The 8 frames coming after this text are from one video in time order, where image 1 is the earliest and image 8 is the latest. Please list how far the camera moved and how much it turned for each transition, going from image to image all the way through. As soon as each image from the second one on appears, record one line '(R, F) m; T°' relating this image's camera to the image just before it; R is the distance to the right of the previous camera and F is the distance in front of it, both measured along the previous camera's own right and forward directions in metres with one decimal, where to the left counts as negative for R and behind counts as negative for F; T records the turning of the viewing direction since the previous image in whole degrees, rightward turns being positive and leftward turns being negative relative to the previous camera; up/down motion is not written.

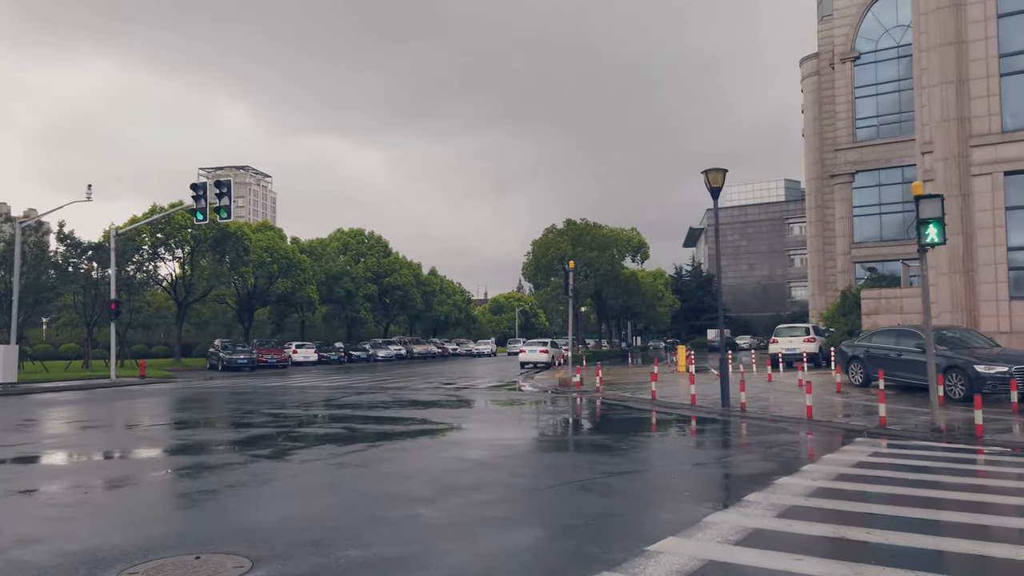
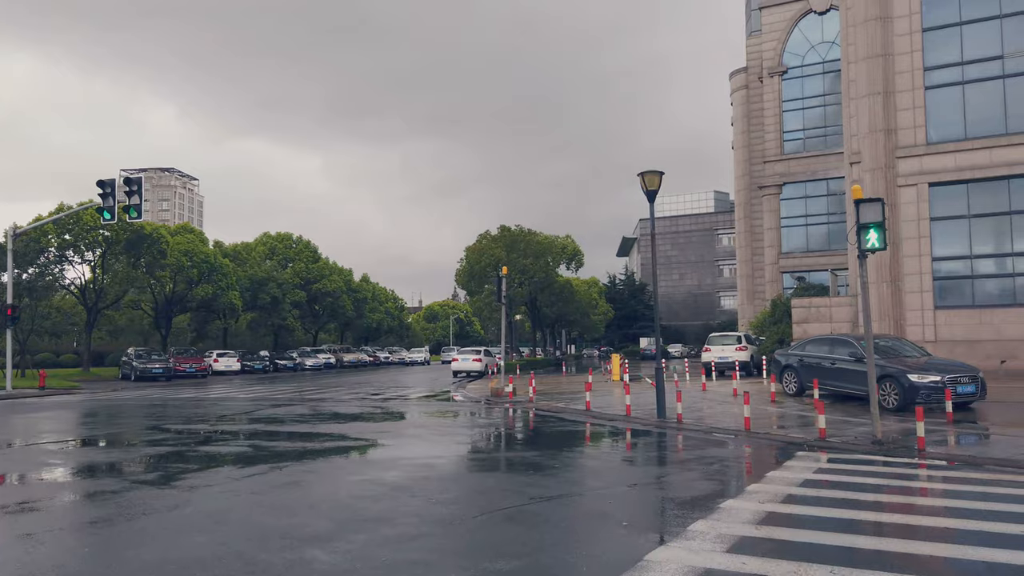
(+0.1, +0.8) m; +5°
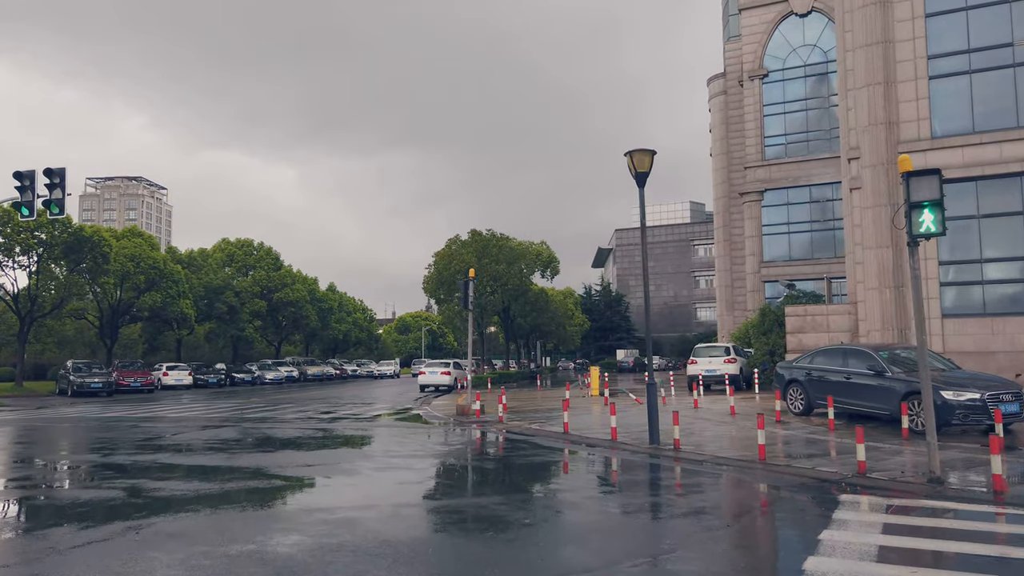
(+0.2, +2.4) m; +2°
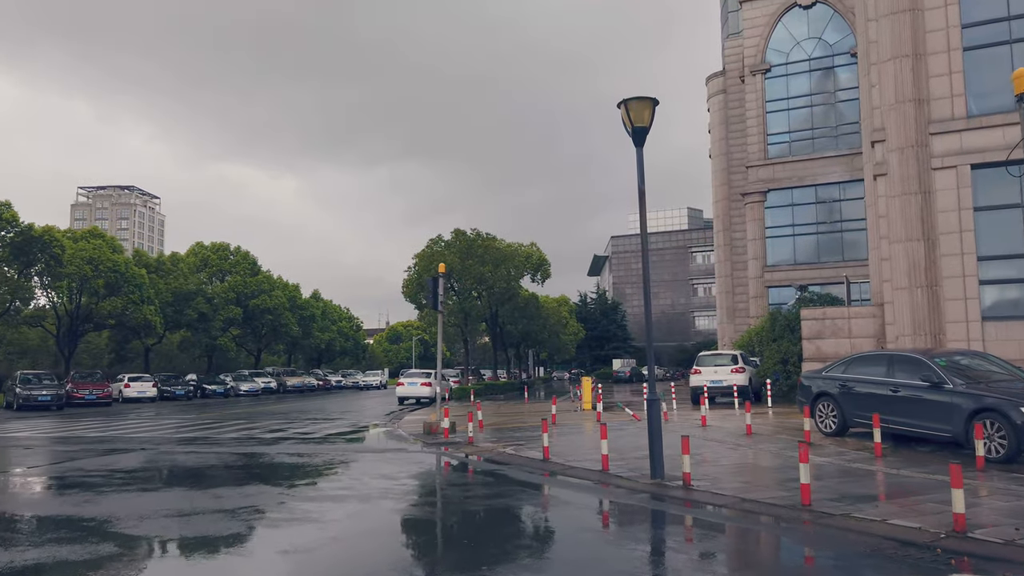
(+0.5, +2.8) m; 0°
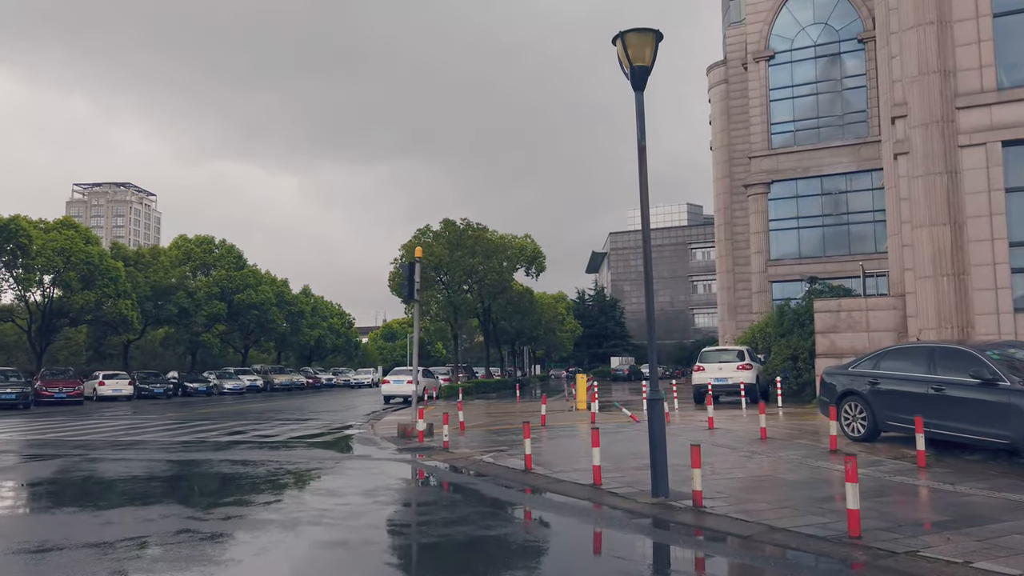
(+0.3, +1.8) m; 0°
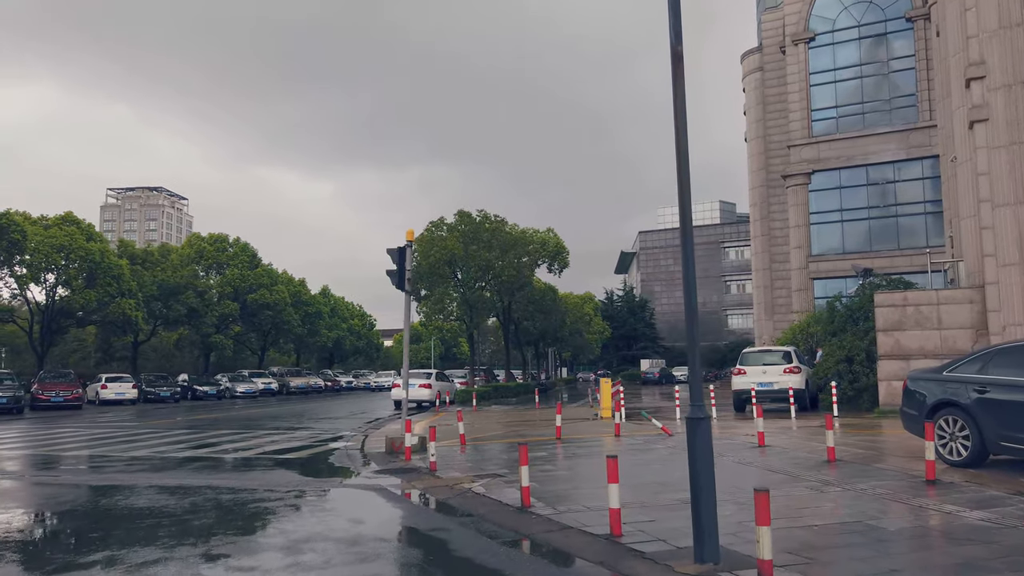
(+0.4, +2.4) m; -2°
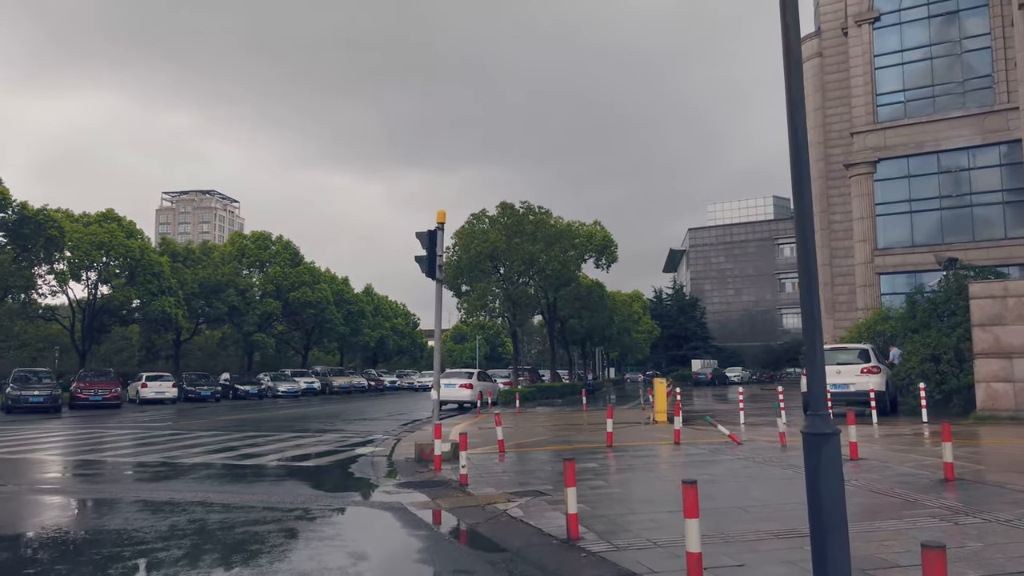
(0.0, +1.5) m; -3°
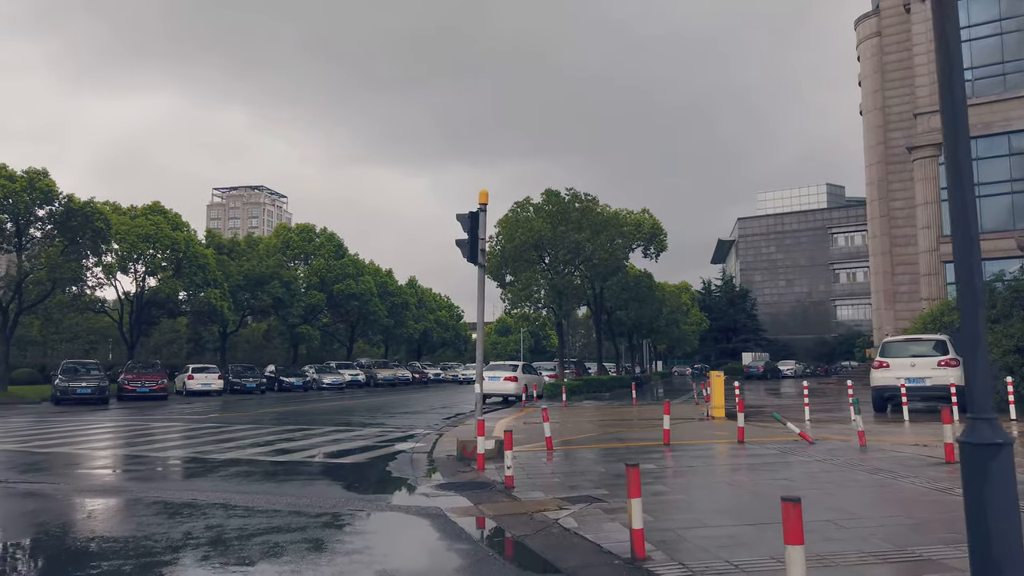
(-0.1, +0.8) m; -3°
